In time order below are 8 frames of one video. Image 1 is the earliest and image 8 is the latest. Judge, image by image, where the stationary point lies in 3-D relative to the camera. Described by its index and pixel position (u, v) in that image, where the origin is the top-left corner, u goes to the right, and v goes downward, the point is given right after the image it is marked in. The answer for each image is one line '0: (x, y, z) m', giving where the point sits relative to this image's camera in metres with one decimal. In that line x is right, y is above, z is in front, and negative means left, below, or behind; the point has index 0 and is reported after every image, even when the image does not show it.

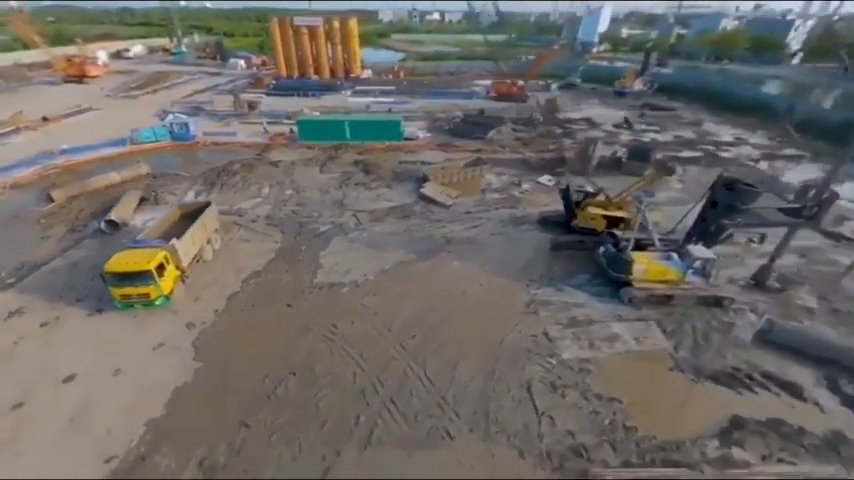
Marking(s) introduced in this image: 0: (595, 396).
0: (+2.3, -2.1, +6.1) m
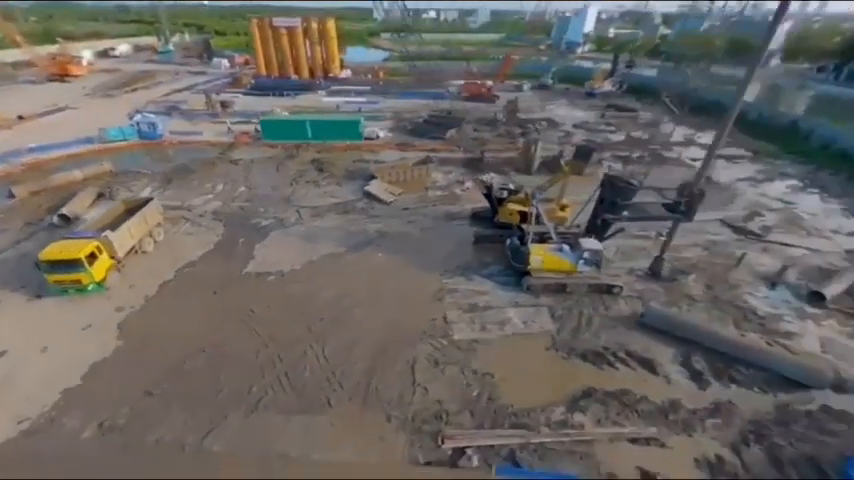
0: (+0.7, -2.0, +6.9) m
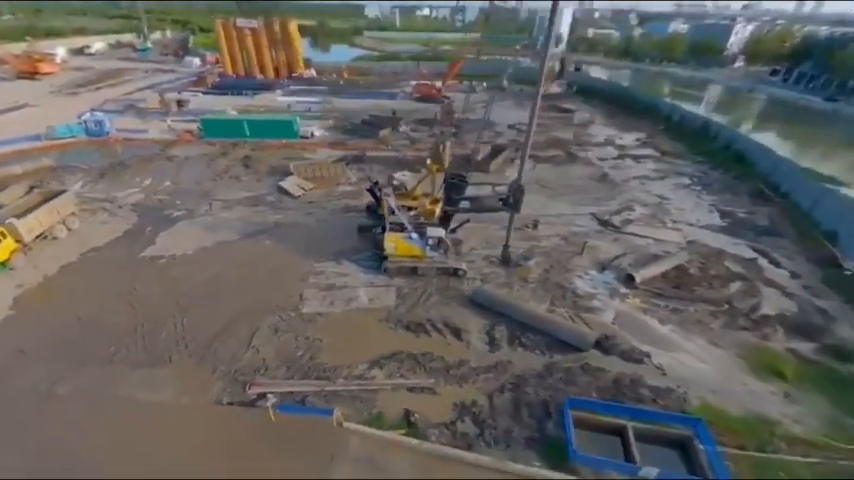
0: (-2.3, -1.8, +8.1) m
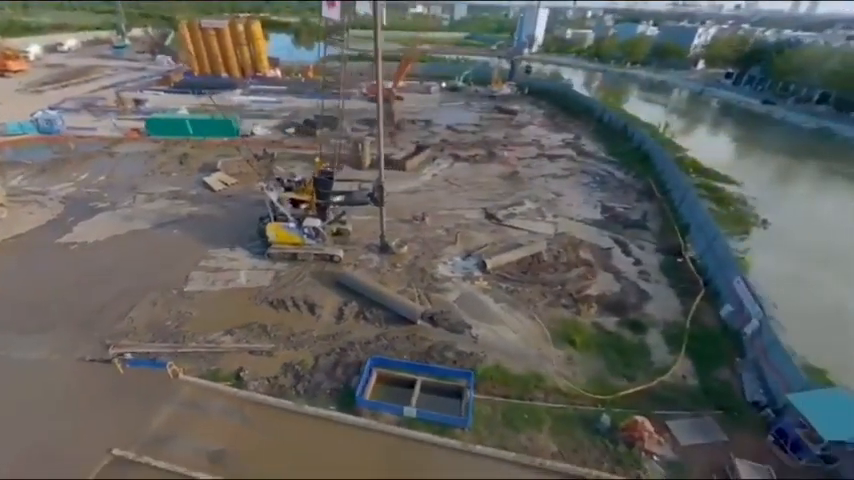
0: (-5.4, -1.5, +9.5) m
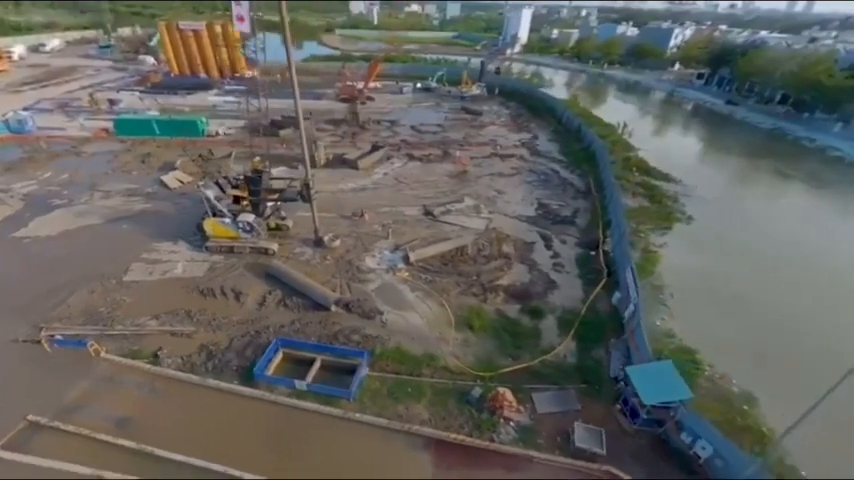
0: (-7.4, -1.3, +10.3) m
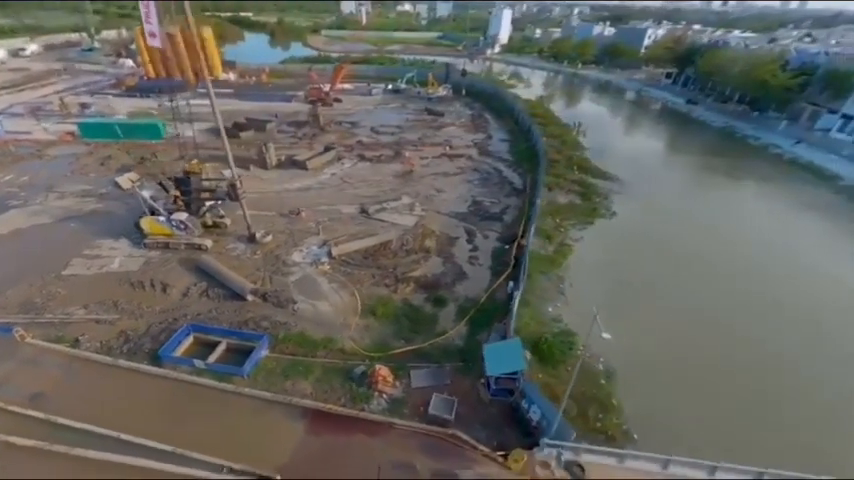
0: (-9.6, -1.3, +11.3) m
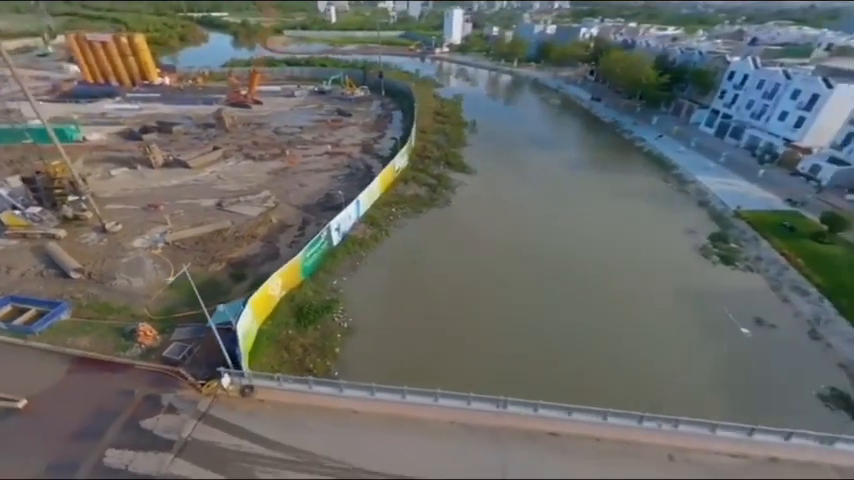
0: (-15.8, -1.0, +13.4) m
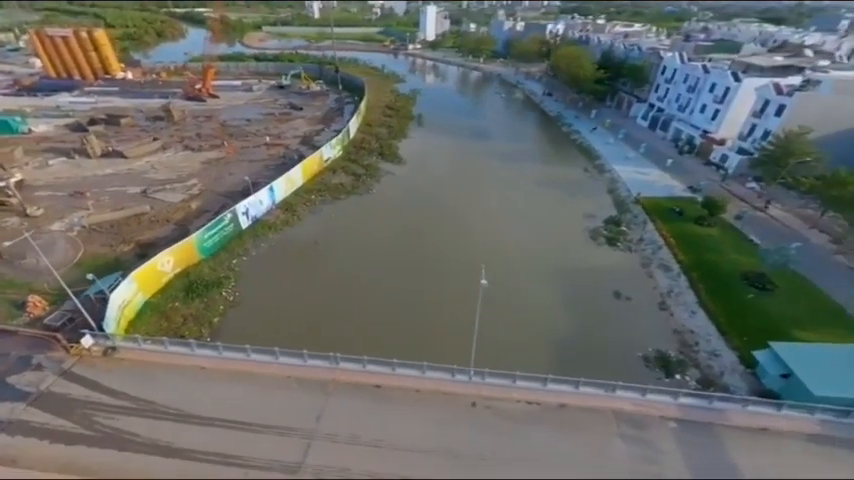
0: (-19.4, -0.4, +14.3) m
